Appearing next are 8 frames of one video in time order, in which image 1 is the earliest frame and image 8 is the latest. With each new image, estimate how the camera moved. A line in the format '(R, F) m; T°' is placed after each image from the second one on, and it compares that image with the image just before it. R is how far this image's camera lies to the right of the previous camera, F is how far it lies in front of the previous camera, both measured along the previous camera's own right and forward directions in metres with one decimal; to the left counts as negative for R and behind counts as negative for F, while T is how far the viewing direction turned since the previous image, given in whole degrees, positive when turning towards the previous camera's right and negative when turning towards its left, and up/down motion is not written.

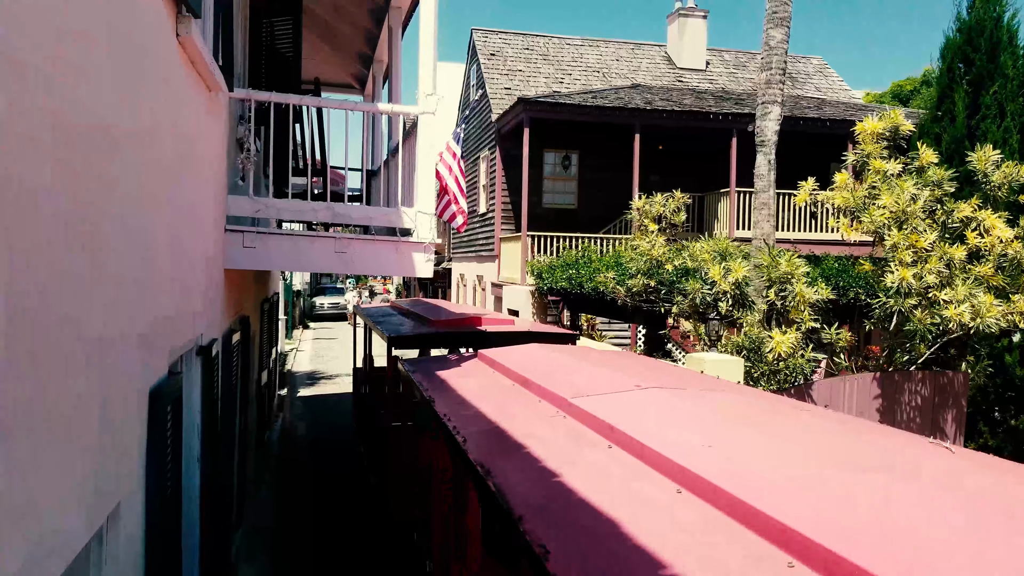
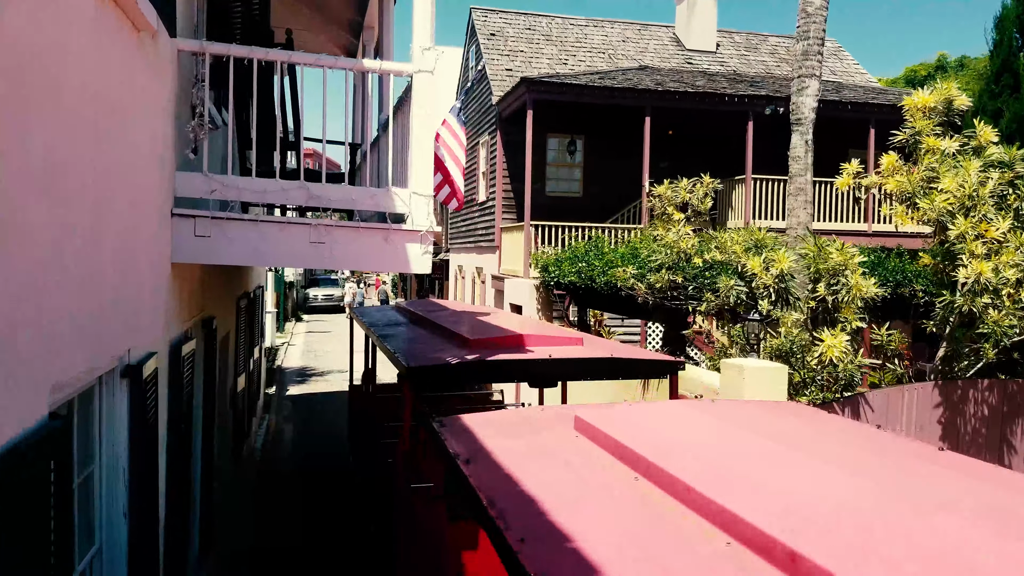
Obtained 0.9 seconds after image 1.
(-0.1, +1.0) m; 0°
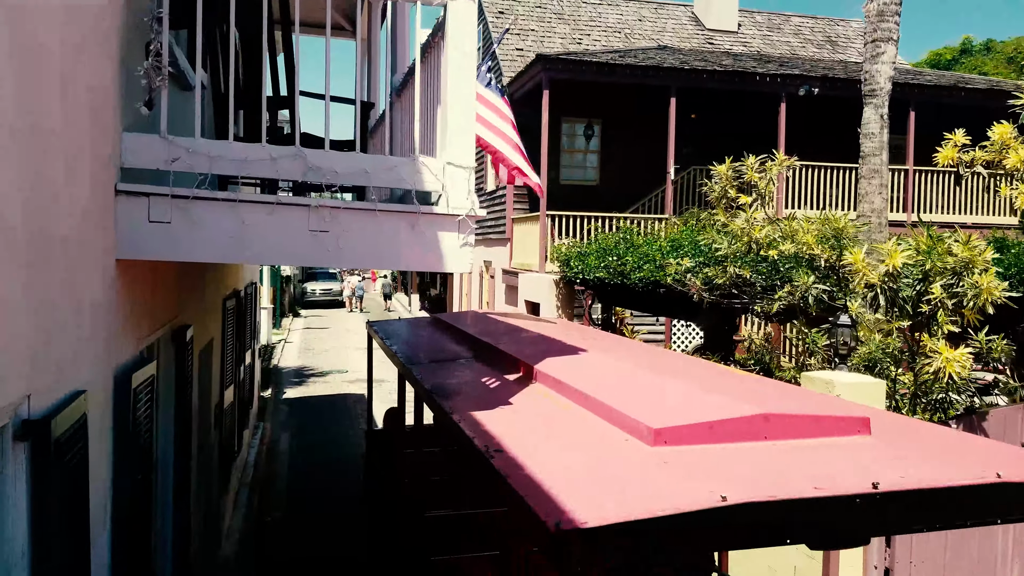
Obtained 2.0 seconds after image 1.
(-0.3, +1.1) m; 0°
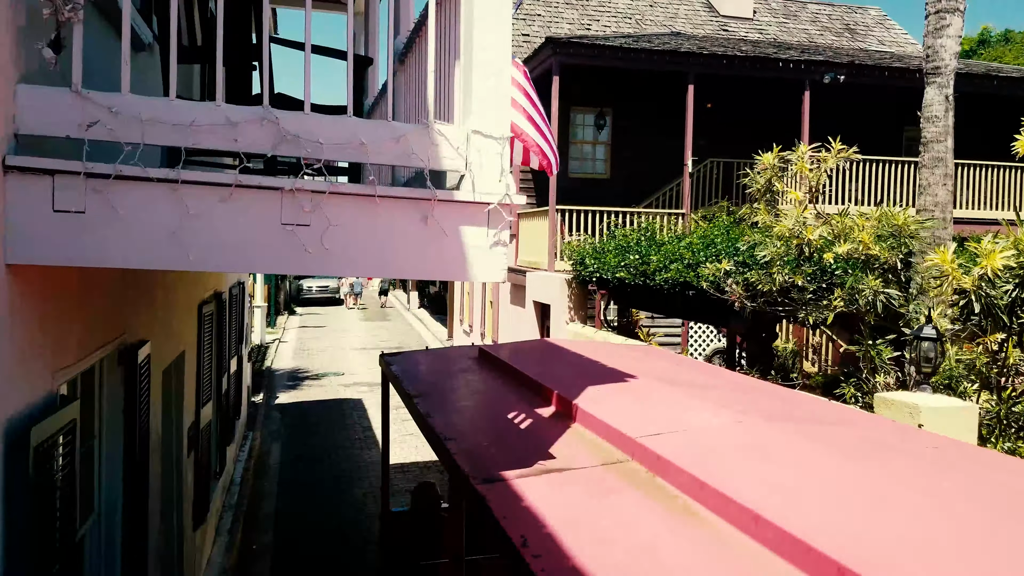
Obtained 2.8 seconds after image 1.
(-0.1, +0.9) m; 0°
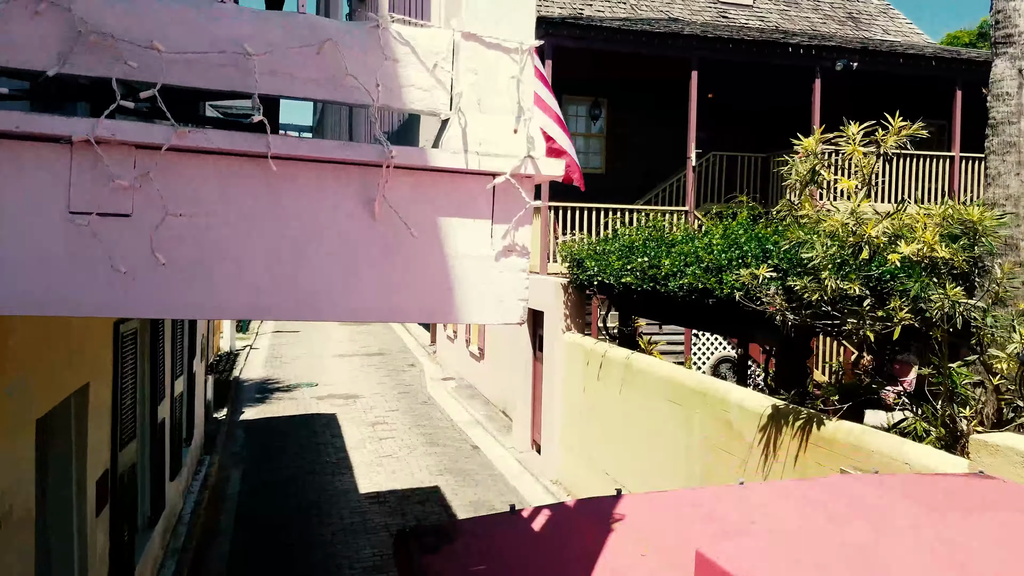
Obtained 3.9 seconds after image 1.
(-0.1, +1.1) m; +1°
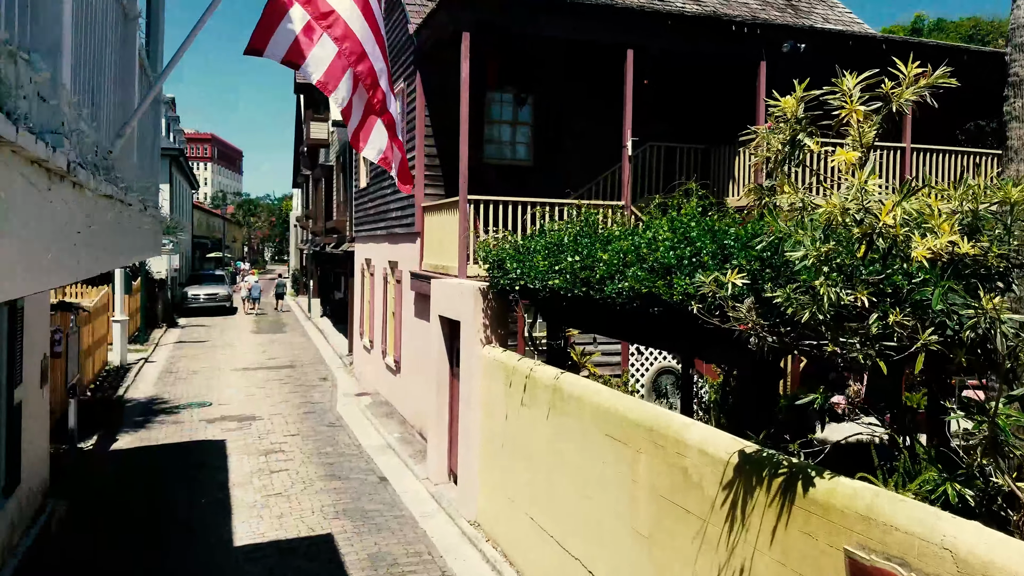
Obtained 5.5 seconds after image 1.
(+0.3, +1.4) m; +5°
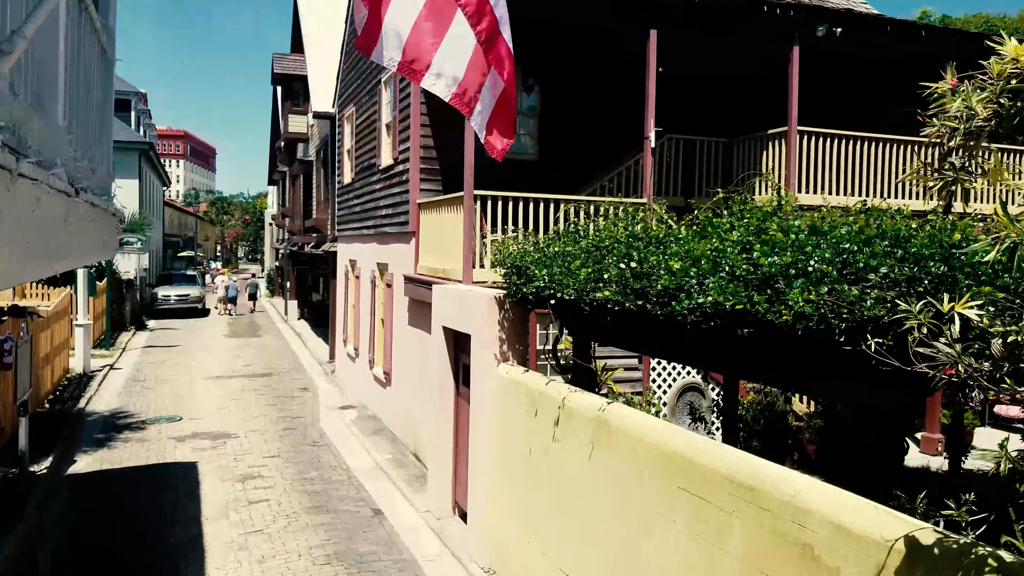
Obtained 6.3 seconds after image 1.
(-0.4, +1.1) m; +2°
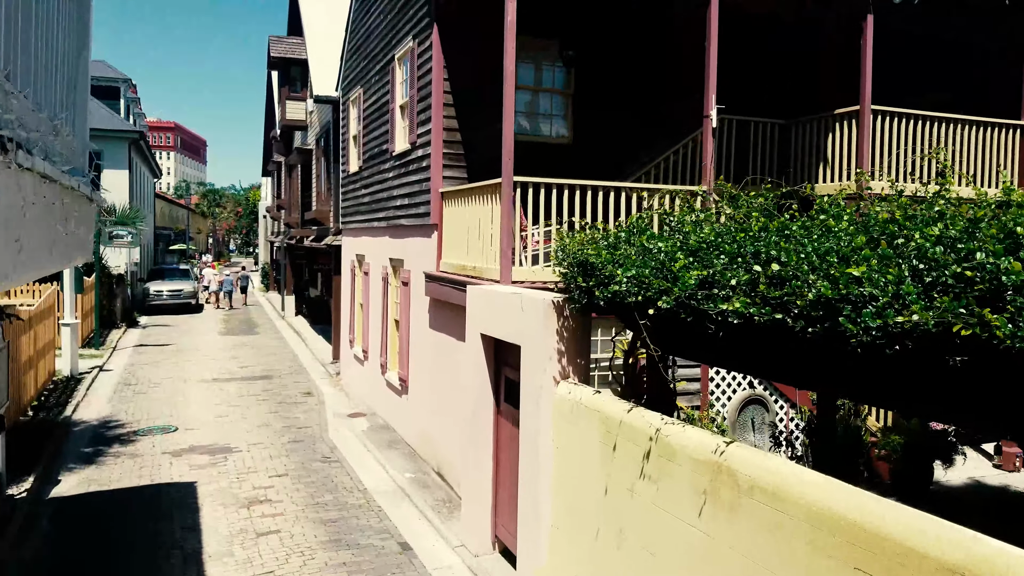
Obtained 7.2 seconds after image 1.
(-0.5, +1.1) m; +1°
